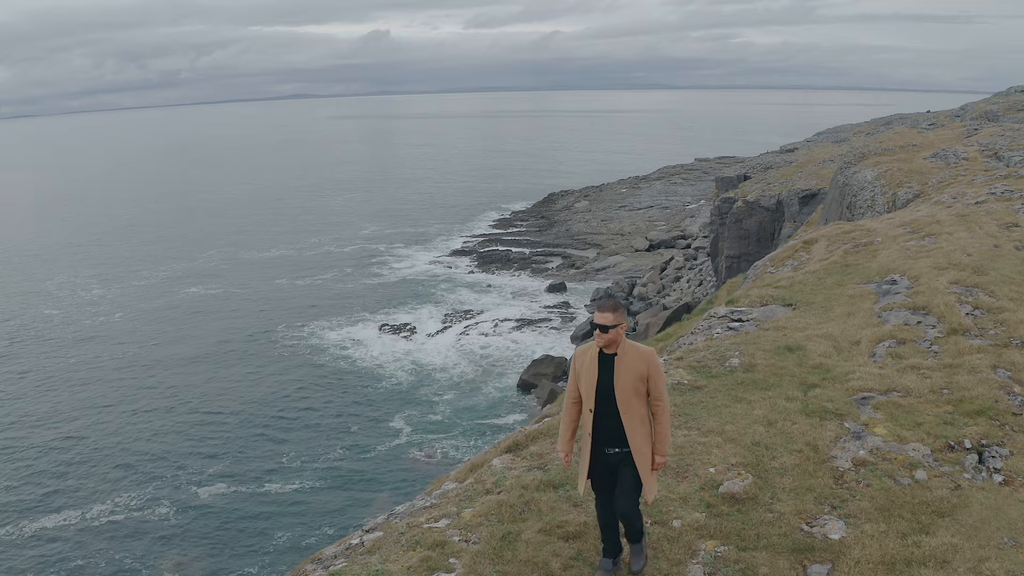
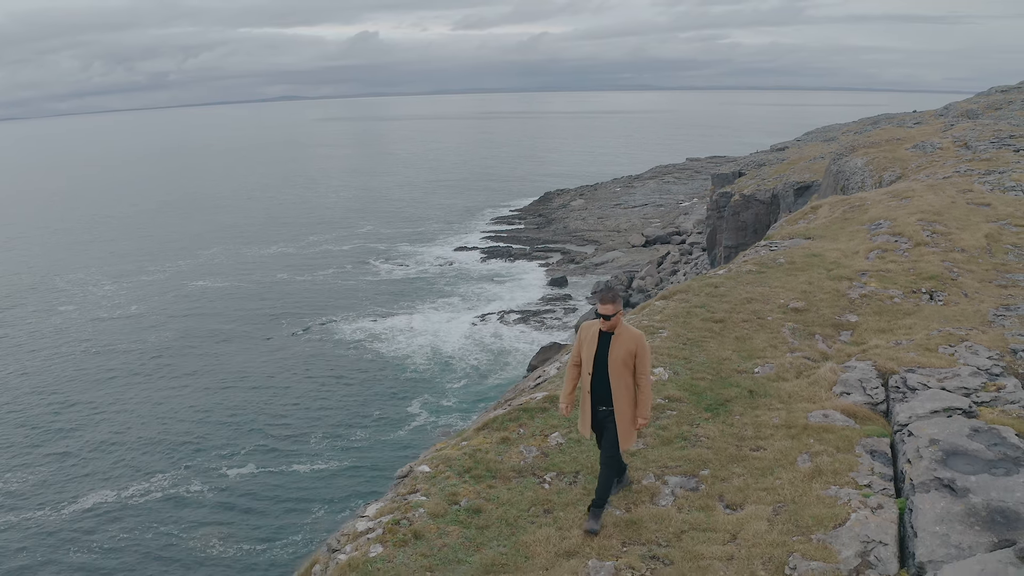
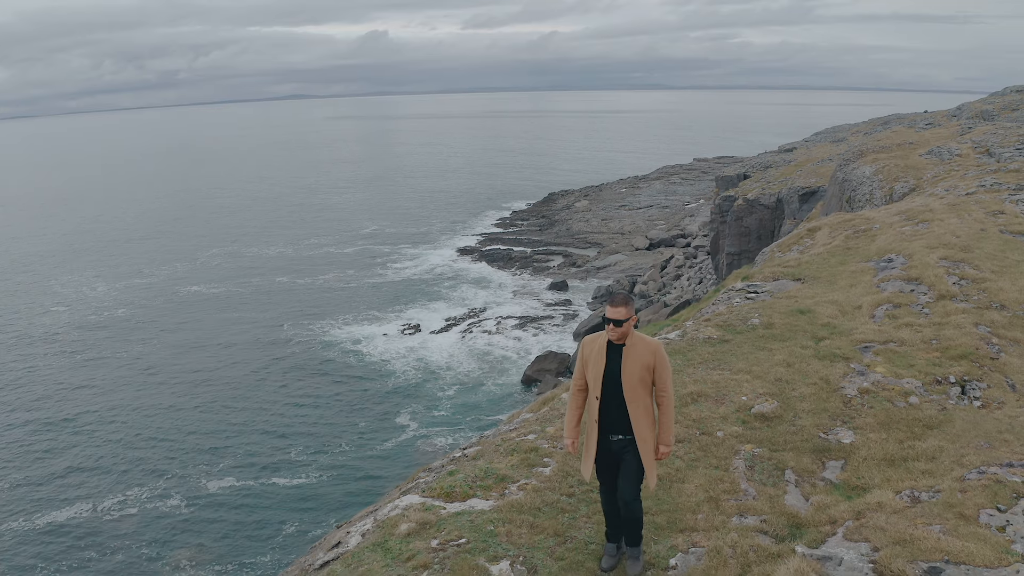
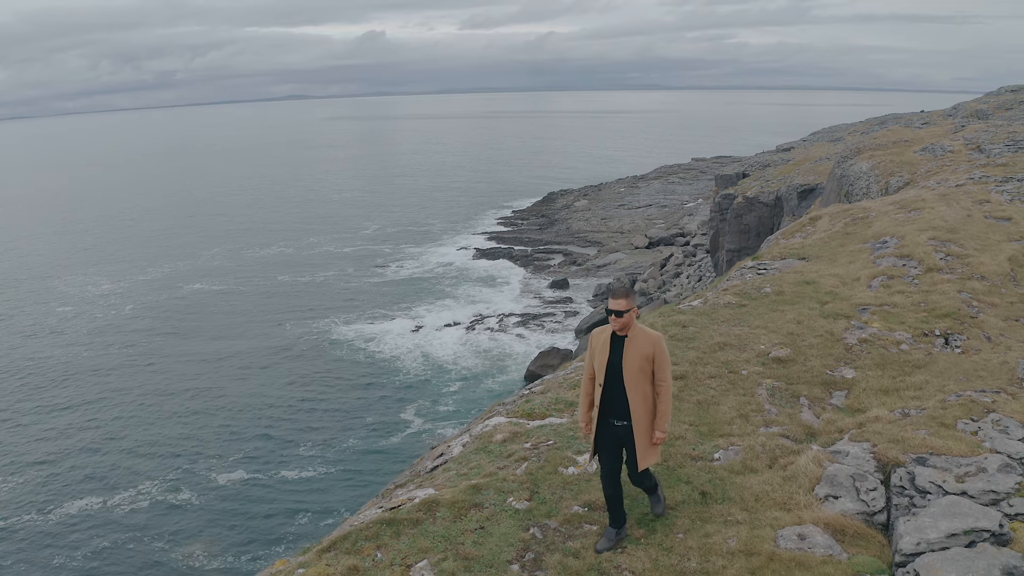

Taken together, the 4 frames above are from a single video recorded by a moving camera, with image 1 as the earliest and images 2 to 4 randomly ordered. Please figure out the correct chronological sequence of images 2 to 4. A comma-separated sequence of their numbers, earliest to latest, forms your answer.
3, 4, 2
